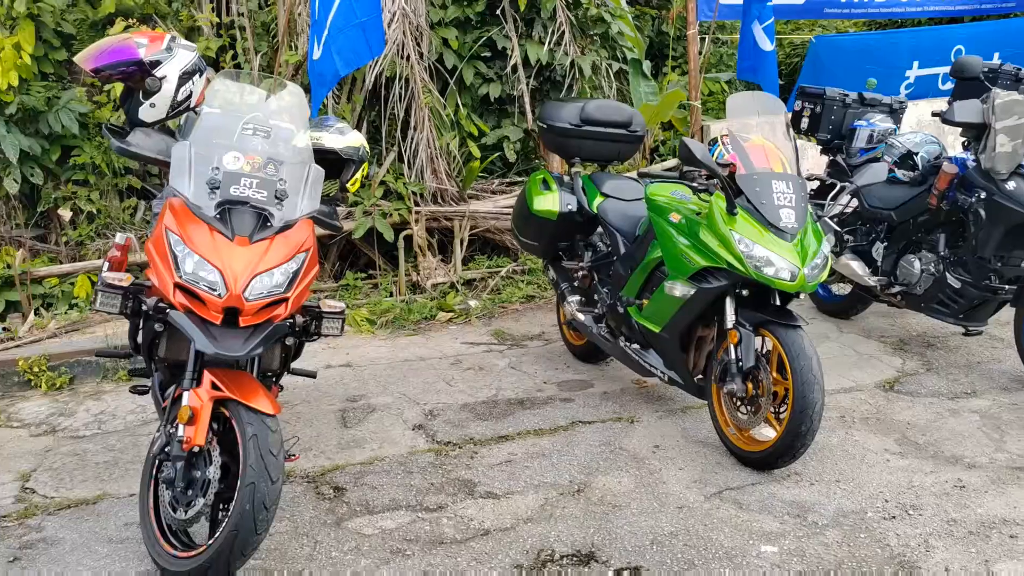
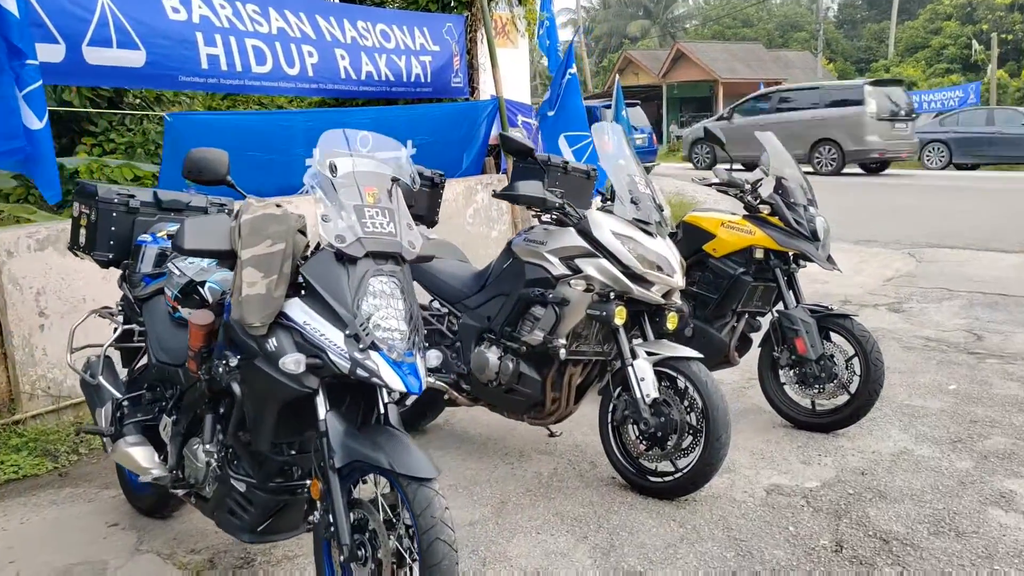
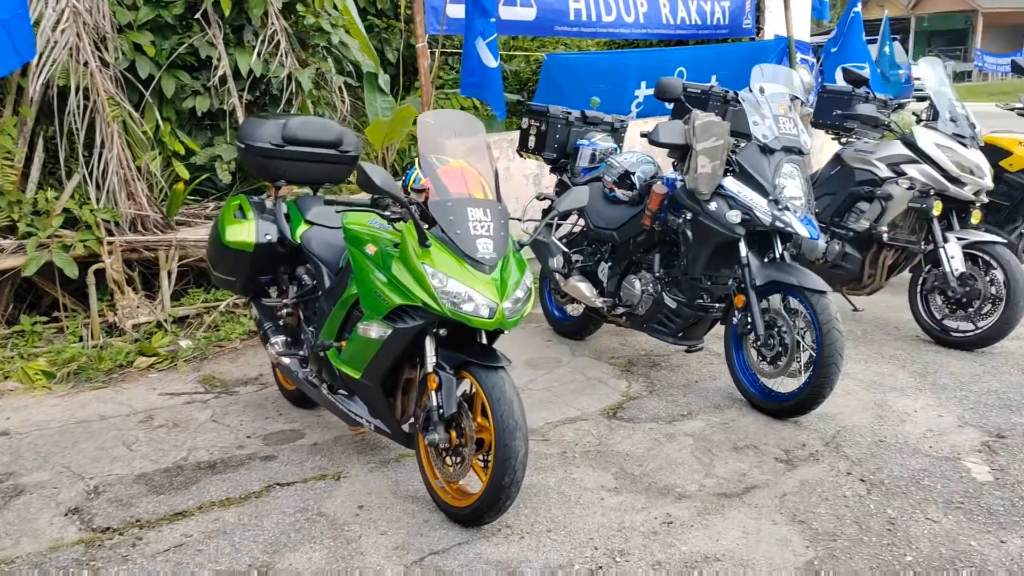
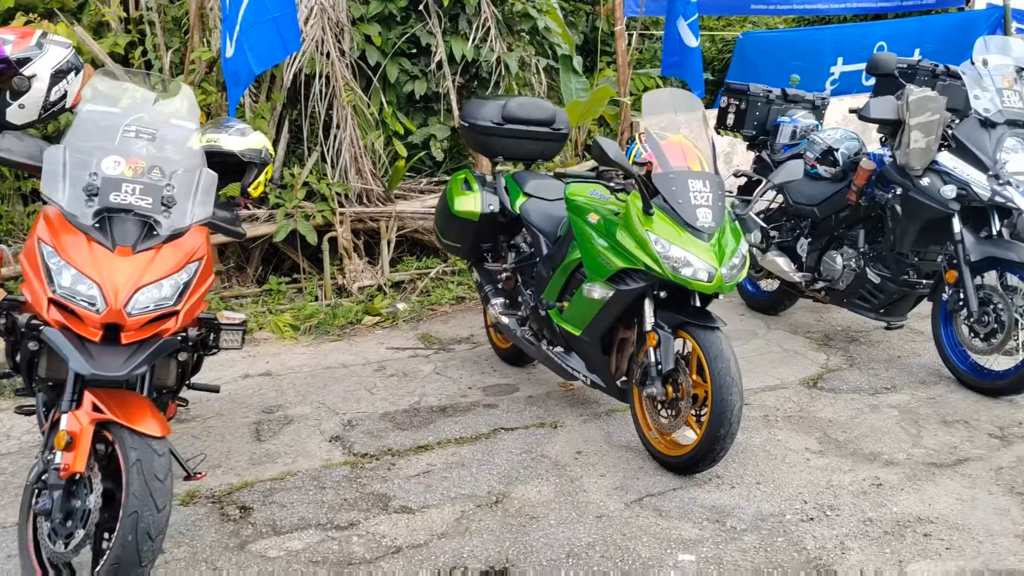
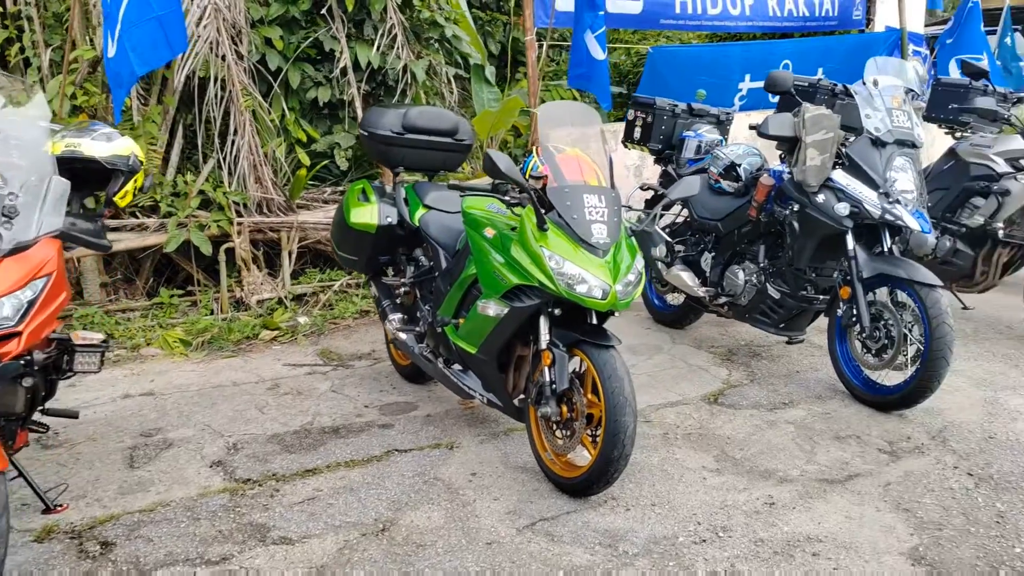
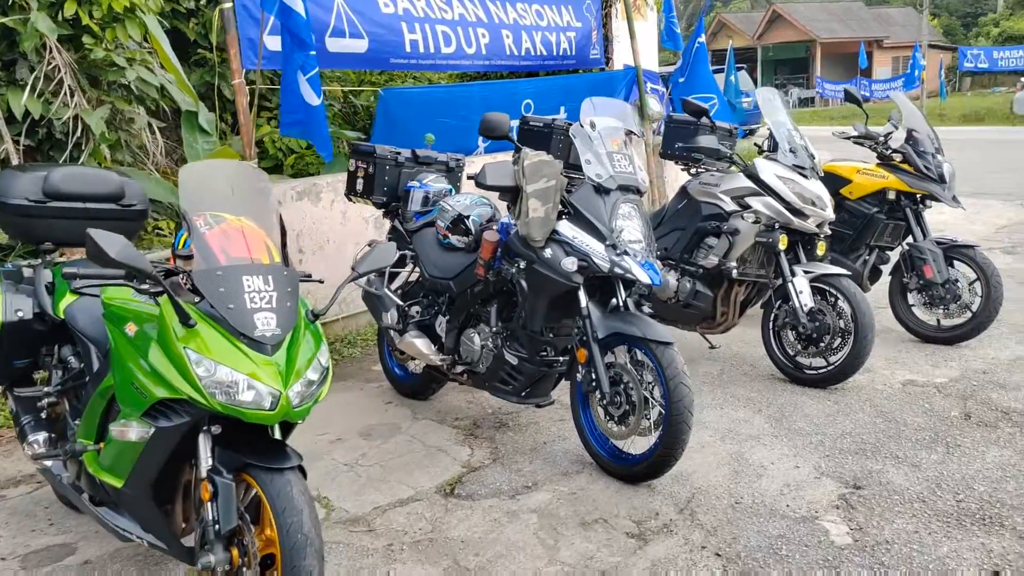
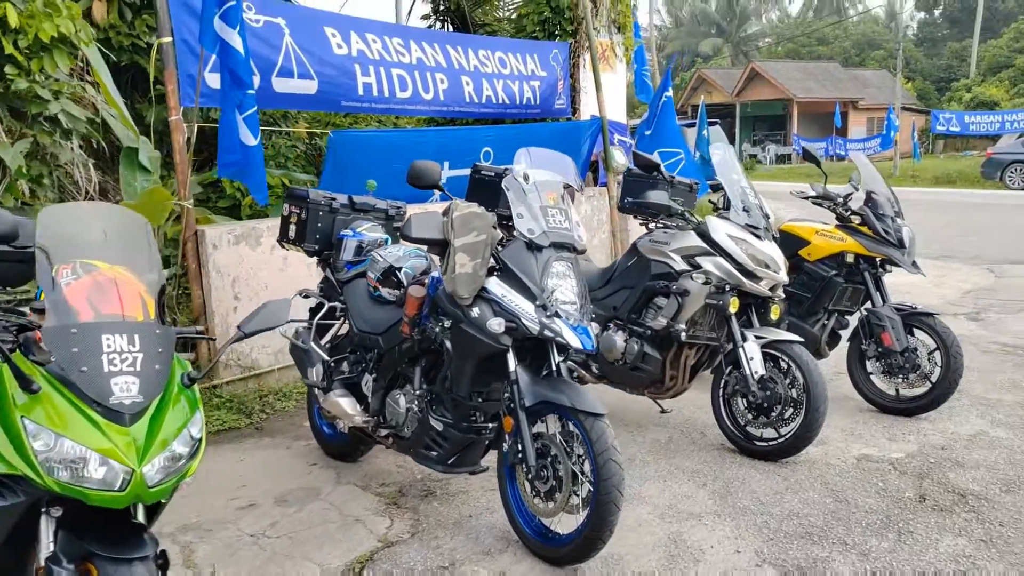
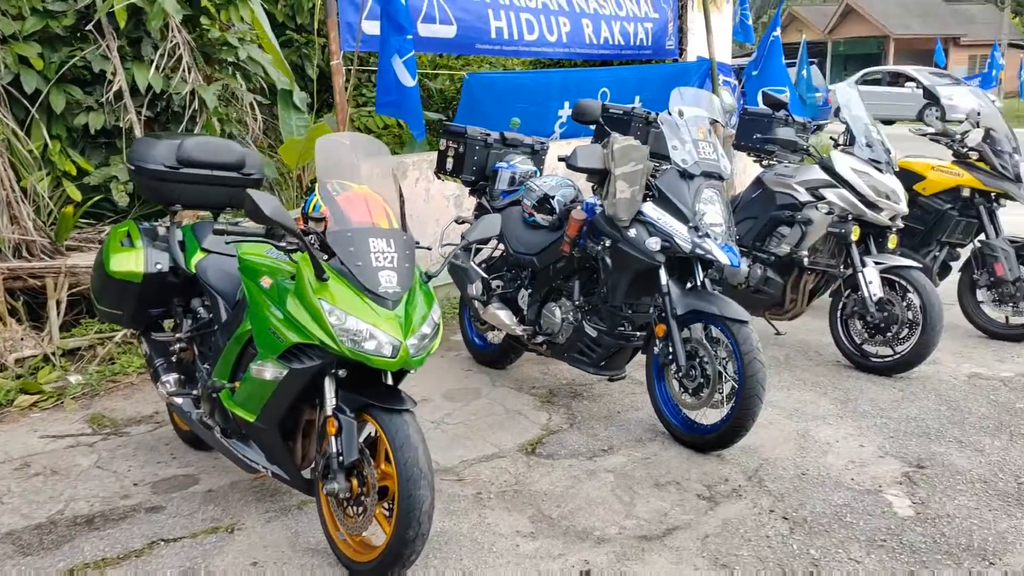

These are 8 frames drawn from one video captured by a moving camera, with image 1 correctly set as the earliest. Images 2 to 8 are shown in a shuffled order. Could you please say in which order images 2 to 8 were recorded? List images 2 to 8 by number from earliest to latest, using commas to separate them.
4, 5, 3, 8, 6, 7, 2
